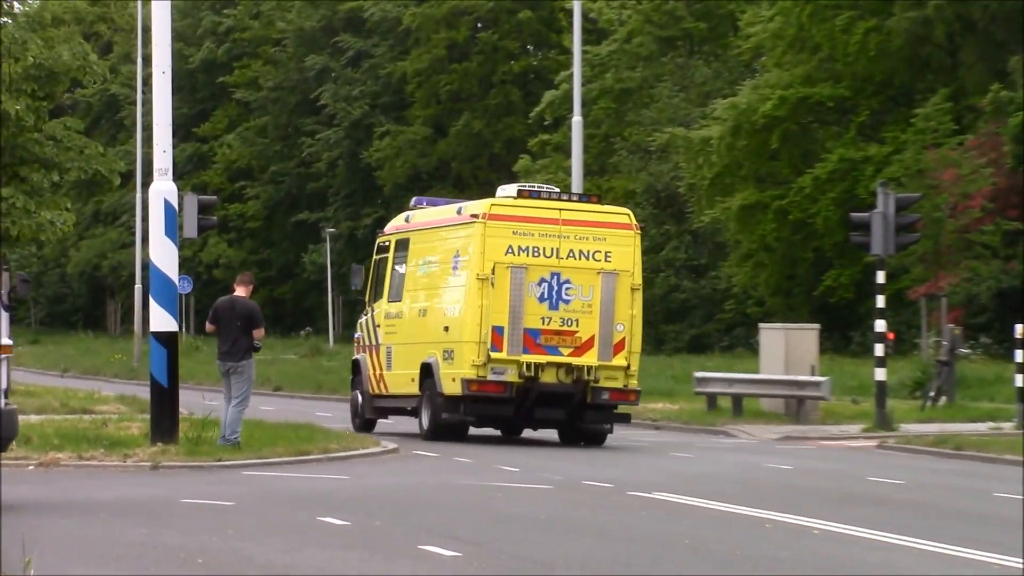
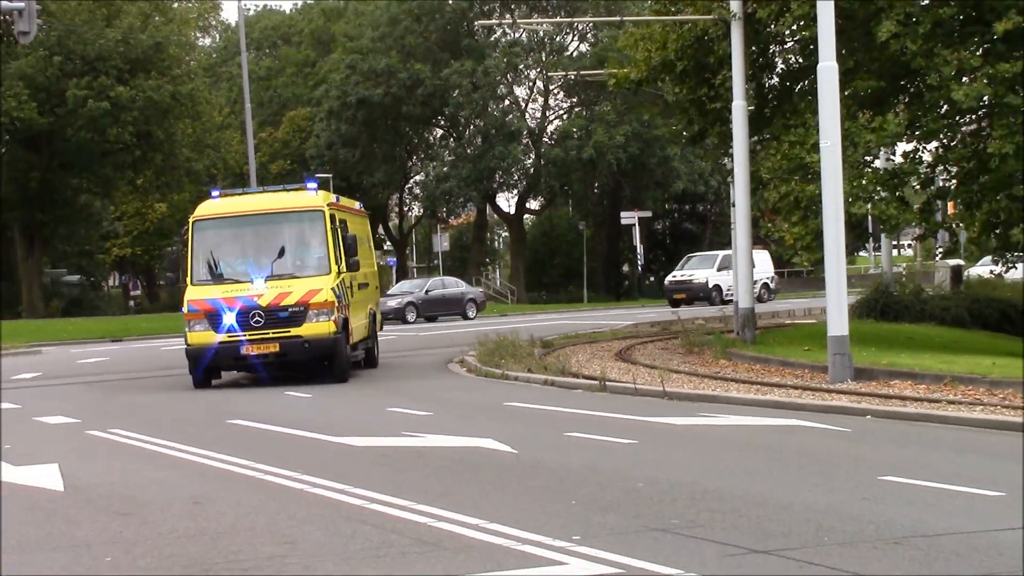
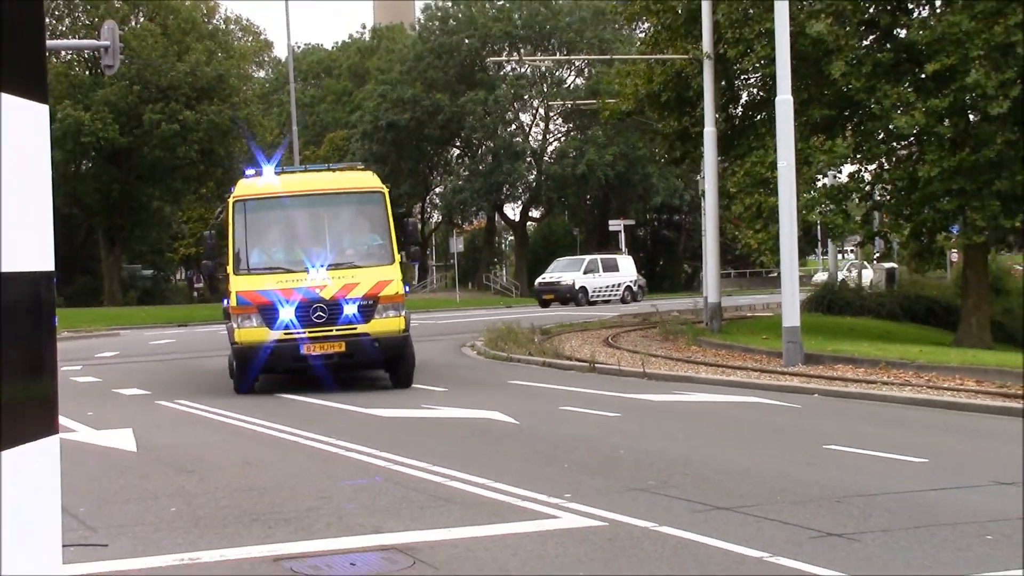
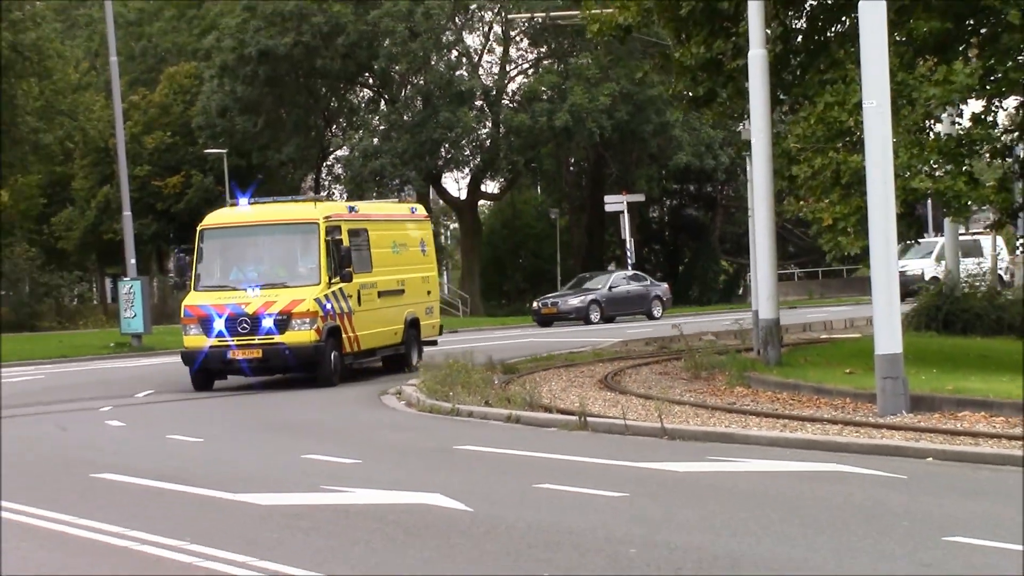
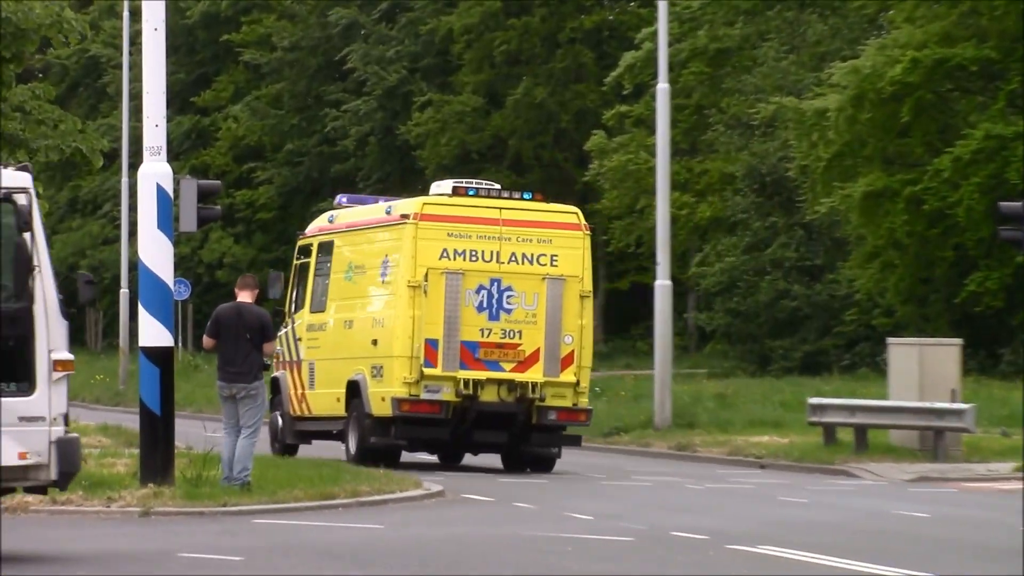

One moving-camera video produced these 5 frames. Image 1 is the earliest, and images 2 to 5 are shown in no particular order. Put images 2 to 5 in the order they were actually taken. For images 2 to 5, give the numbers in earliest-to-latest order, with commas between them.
5, 4, 2, 3
